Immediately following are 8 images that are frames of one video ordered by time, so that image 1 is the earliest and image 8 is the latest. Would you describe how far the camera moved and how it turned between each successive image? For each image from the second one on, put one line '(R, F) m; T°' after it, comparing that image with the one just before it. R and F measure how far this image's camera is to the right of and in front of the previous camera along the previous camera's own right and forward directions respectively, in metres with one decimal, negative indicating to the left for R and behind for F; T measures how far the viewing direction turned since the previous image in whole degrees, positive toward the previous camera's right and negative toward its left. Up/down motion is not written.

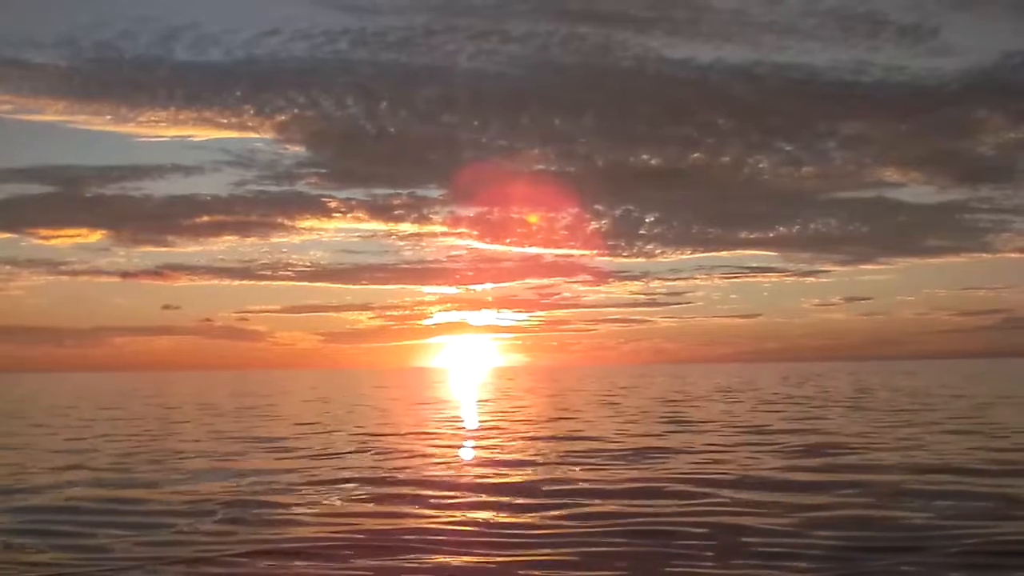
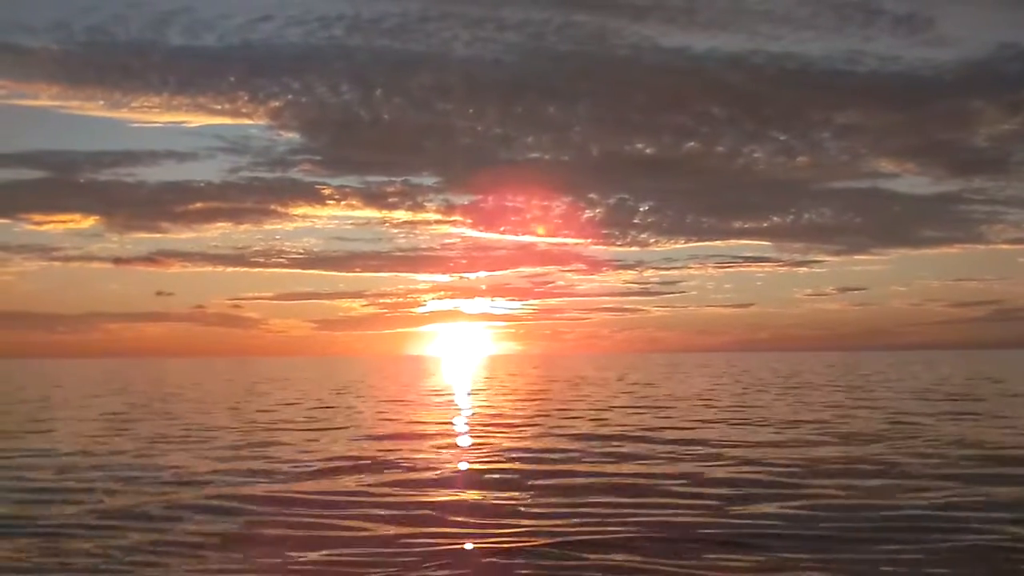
(-0.1, +0.2) m; 0°
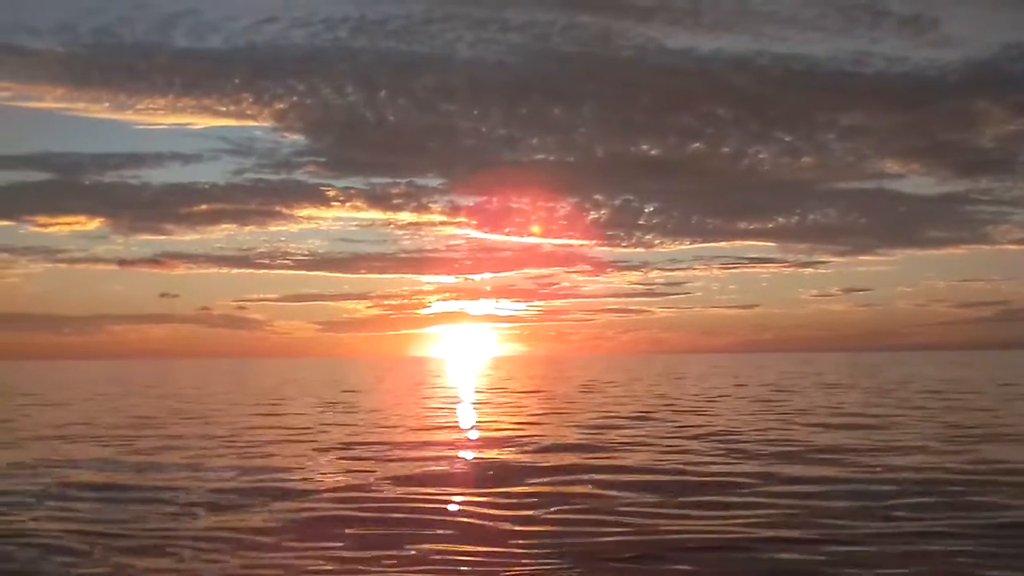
(-0.2, +0.3) m; 0°
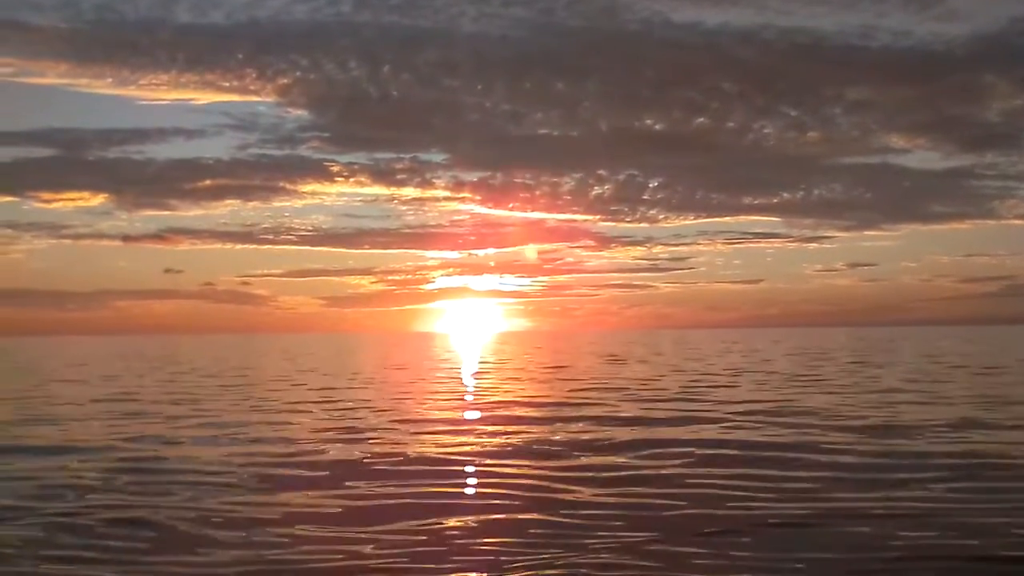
(-0.4, -0.1) m; 0°
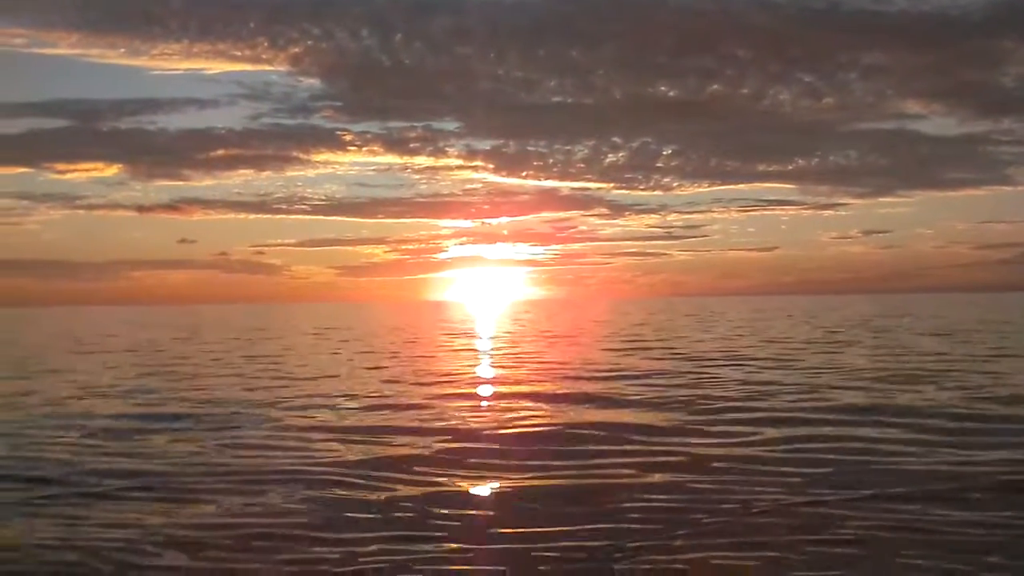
(-0.3, +0.4) m; -1°
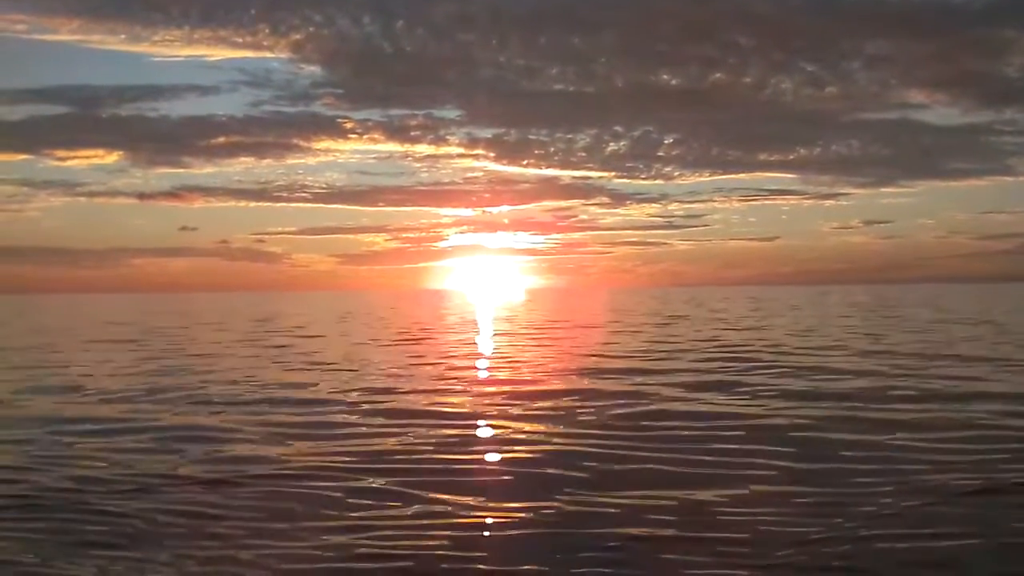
(-0.2, +0.7) m; 0°
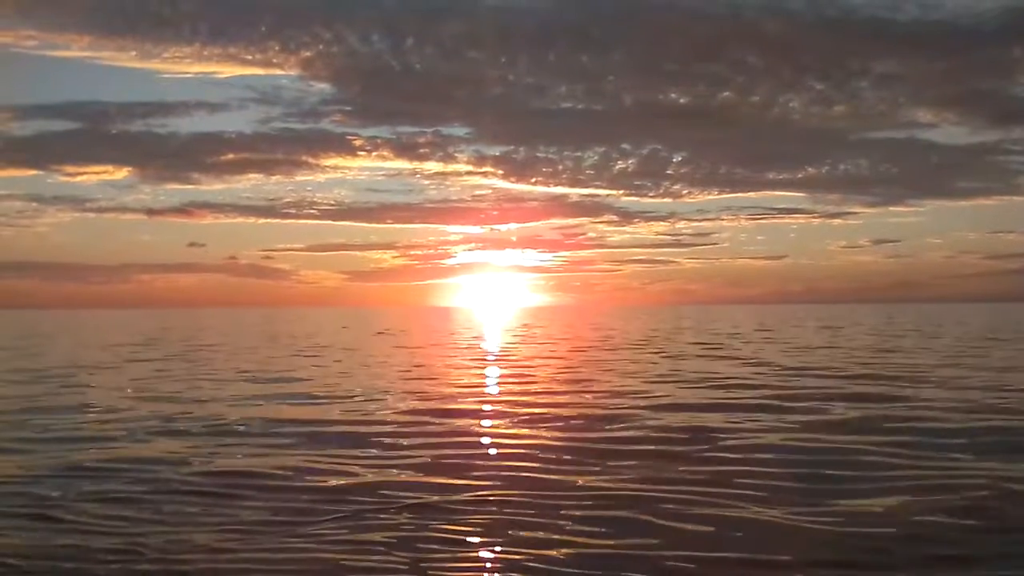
(-0.1, +0.7) m; 0°
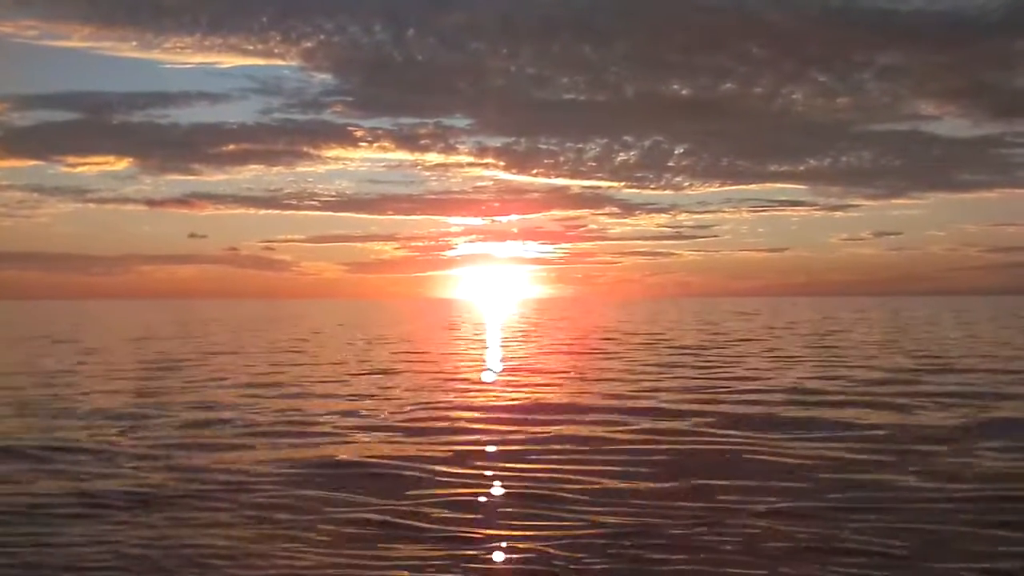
(-0.2, +1.1) m; 0°
